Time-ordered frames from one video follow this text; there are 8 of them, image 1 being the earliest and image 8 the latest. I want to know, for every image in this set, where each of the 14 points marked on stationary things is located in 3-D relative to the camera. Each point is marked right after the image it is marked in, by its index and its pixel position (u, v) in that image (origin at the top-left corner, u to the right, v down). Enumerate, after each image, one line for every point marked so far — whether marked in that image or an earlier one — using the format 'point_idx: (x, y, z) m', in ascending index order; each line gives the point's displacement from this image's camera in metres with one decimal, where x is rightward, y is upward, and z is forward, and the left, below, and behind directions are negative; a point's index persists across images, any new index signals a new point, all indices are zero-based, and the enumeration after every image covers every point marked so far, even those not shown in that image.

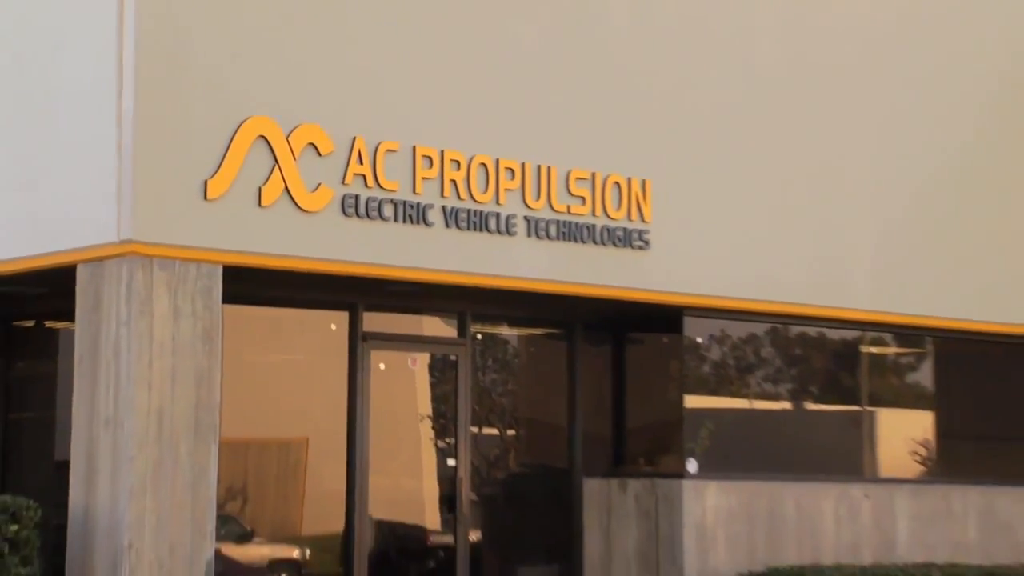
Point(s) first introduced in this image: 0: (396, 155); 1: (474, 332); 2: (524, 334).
0: (-1.2, +1.5, +8.7) m
1: (-0.7, -0.7, +13.7) m
2: (+0.1, -0.8, +14.4) m
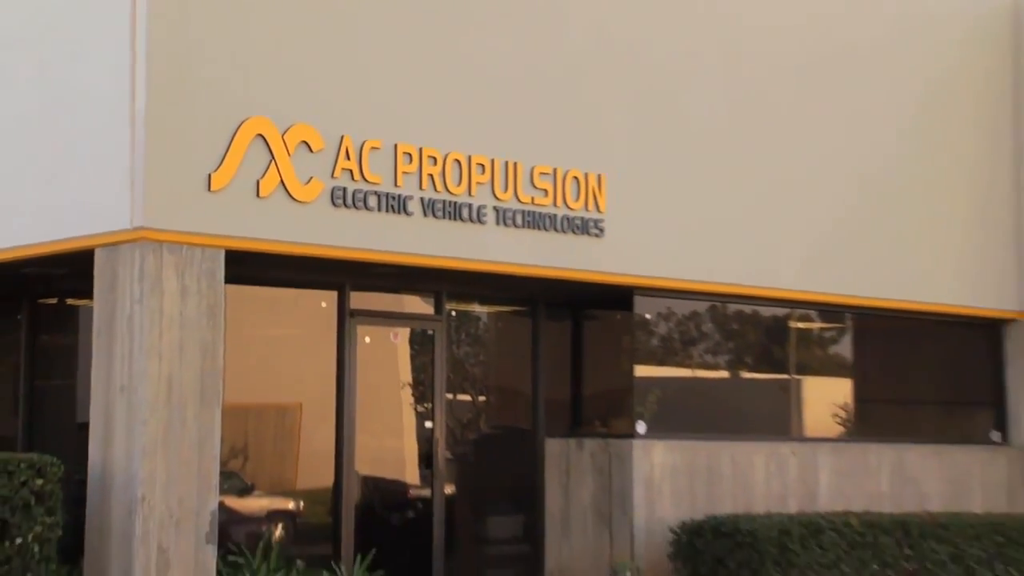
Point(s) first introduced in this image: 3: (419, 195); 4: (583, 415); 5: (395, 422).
0: (-1.7, +1.8, +10.3) m
1: (-1.2, -0.4, +15.4) m
2: (-0.4, -0.4, +16.1) m
3: (-1.4, +1.4, +12.2) m
4: (+1.4, -2.4, +15.6) m
5: (-2.1, -2.4, +14.5) m
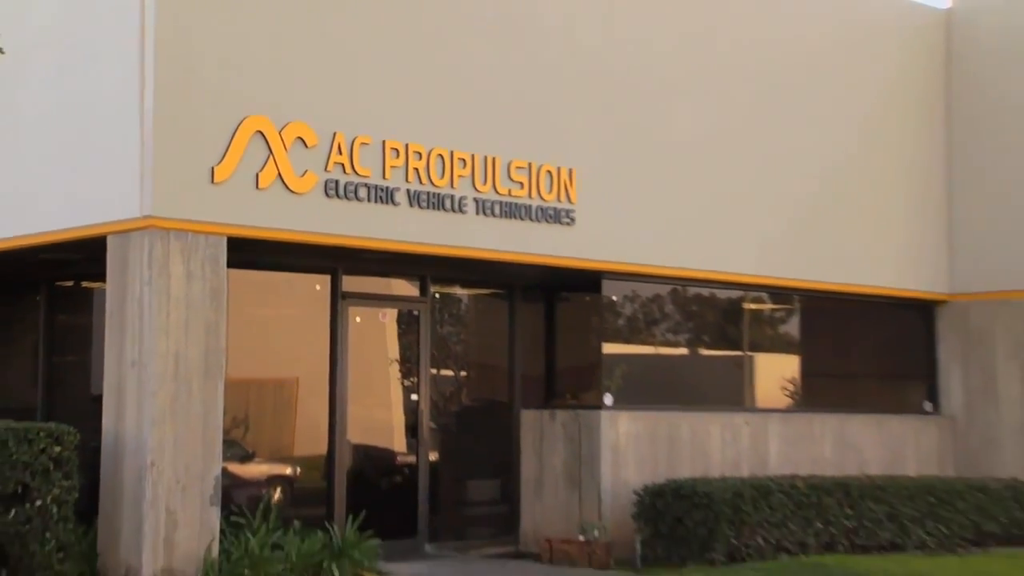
0: (-2.1, +2.0, +11.7) m
1: (-1.6, -0.1, +16.8) m
2: (-0.9, -0.1, +17.5) m
3: (-1.8, +1.7, +13.5) m
4: (+0.9, -2.1, +17.1) m
5: (-2.5, -2.1, +15.9) m
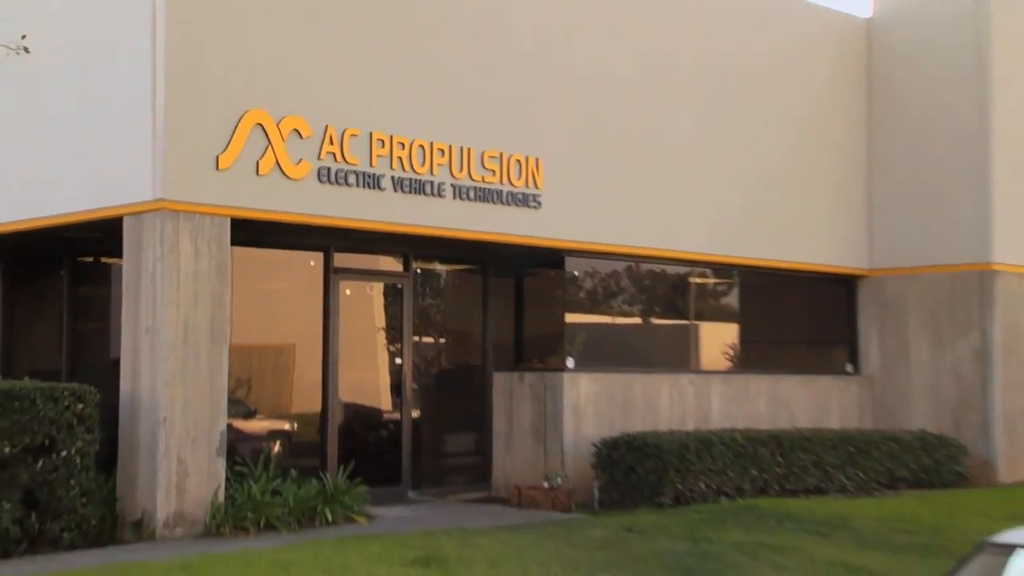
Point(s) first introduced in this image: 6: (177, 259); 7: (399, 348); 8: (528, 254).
0: (-2.6, +2.5, +13.7) m
1: (-2.3, +0.5, +18.8) m
2: (-1.5, +0.5, +19.5) m
3: (-2.3, +2.2, +15.5) m
4: (+0.3, -1.5, +19.1) m
5: (-3.1, -1.6, +17.9) m
6: (-6.1, +0.5, +14.7) m
7: (-2.5, -1.4, +18.4) m
8: (+0.4, +0.8, +18.1) m
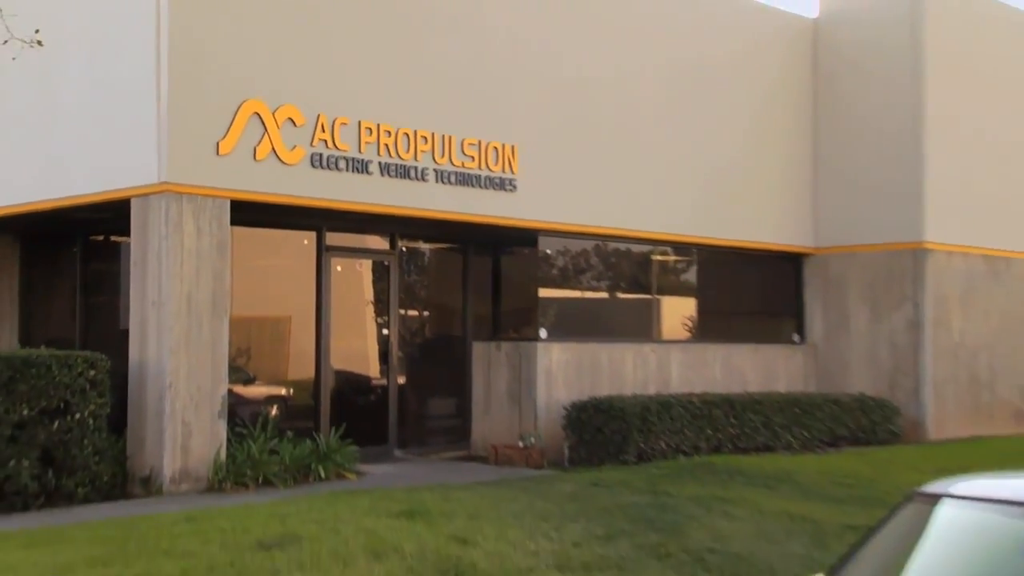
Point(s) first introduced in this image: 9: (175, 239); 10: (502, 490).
0: (-3.1, +3.0, +15.3) m
1: (-2.8, +1.1, +20.5) m
2: (-2.1, +1.0, +21.1) m
3: (-2.8, +2.7, +17.1) m
4: (-0.2, -0.9, +20.8) m
5: (-3.7, -1.0, +19.6) m
6: (-6.6, +1.0, +16.2) m
7: (-3.1, -0.8, +20.0) m
8: (-0.2, +1.3, +19.7) m
9: (-6.3, +0.9, +14.8) m
10: (-0.1, -4.2, +16.3) m
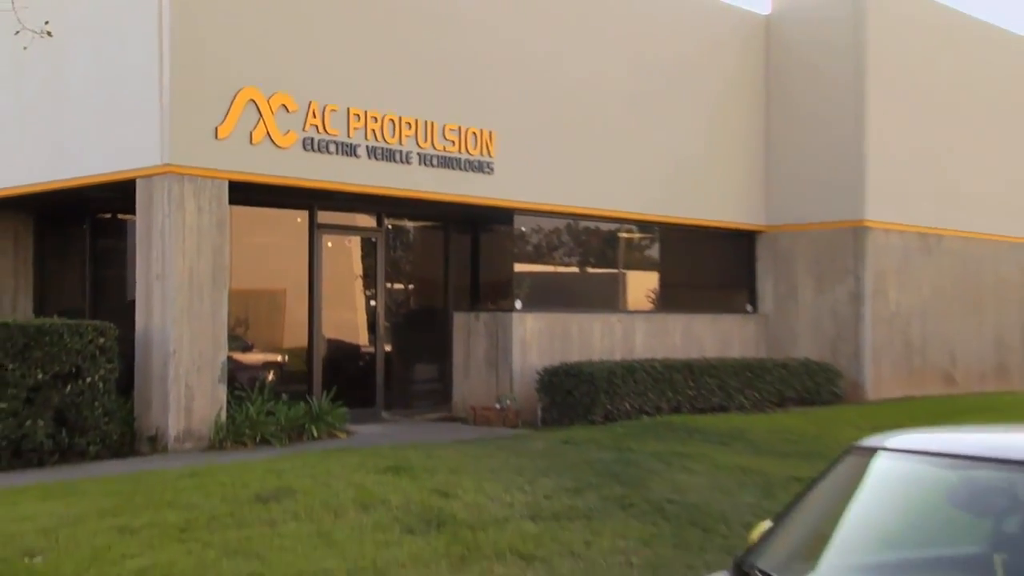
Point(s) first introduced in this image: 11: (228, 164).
0: (-3.6, +3.6, +16.9) m
1: (-3.4, +1.7, +22.1) m
2: (-2.7, +1.7, +22.8) m
3: (-3.4, +3.4, +18.8) m
4: (-0.8, -0.3, +22.6) m
5: (-4.2, -0.3, +21.3) m
6: (-7.1, +1.7, +17.9) m
7: (-3.7, -0.1, +21.7) m
8: (-0.8, +2.0, +21.4) m
9: (-6.8, +1.5, +16.4) m
10: (-0.7, -3.6, +18.1) m
11: (-4.9, +2.1, +14.1) m
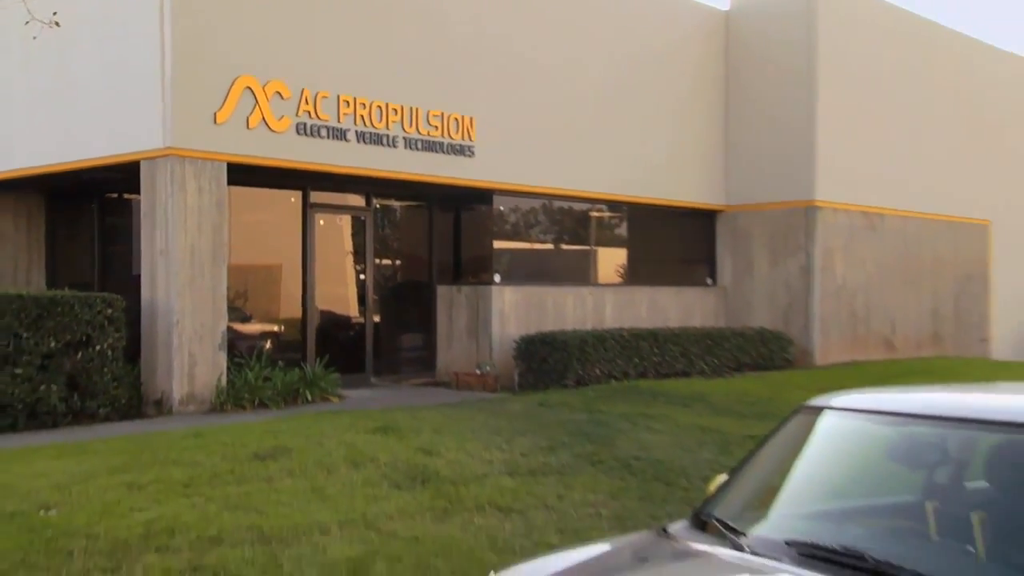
0: (-4.1, +4.3, +18.6) m
1: (-4.0, +2.5, +23.8) m
2: (-3.3, +2.5, +24.5) m
3: (-3.9, +4.0, +20.4) m
4: (-1.5, +0.5, +24.3) m
5: (-4.8, +0.4, +23.0) m
6: (-7.6, +2.3, +19.5) m
7: (-4.3, +0.6, +23.4) m
8: (-1.4, +2.7, +23.2) m
9: (-7.3, +2.1, +18.0) m
10: (-1.2, -2.9, +19.9) m
11: (-5.4, +2.7, +15.7) m
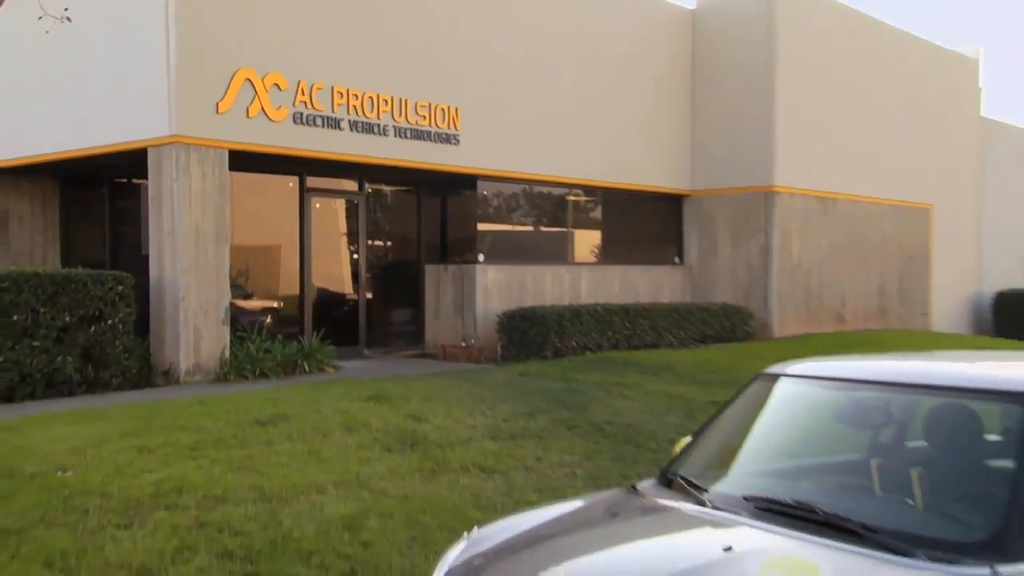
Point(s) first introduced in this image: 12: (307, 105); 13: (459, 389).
0: (-4.6, +4.9, +20.3) m
1: (-4.5, +3.1, +25.6) m
2: (-3.8, +3.1, +26.3) m
3: (-4.4, +4.7, +22.2) m
4: (-2.0, +1.1, +26.1) m
5: (-5.4, +1.0, +24.7) m
6: (-8.1, +2.9, +21.2) m
7: (-4.8, +1.3, +25.2) m
8: (-1.9, +3.4, +25.0) m
9: (-7.7, +2.7, +19.8) m
10: (-1.7, -2.3, +21.7) m
11: (-5.8, +3.3, +17.5) m
12: (-4.9, +4.5, +20.1) m
13: (-1.4, -2.4, +20.6) m
